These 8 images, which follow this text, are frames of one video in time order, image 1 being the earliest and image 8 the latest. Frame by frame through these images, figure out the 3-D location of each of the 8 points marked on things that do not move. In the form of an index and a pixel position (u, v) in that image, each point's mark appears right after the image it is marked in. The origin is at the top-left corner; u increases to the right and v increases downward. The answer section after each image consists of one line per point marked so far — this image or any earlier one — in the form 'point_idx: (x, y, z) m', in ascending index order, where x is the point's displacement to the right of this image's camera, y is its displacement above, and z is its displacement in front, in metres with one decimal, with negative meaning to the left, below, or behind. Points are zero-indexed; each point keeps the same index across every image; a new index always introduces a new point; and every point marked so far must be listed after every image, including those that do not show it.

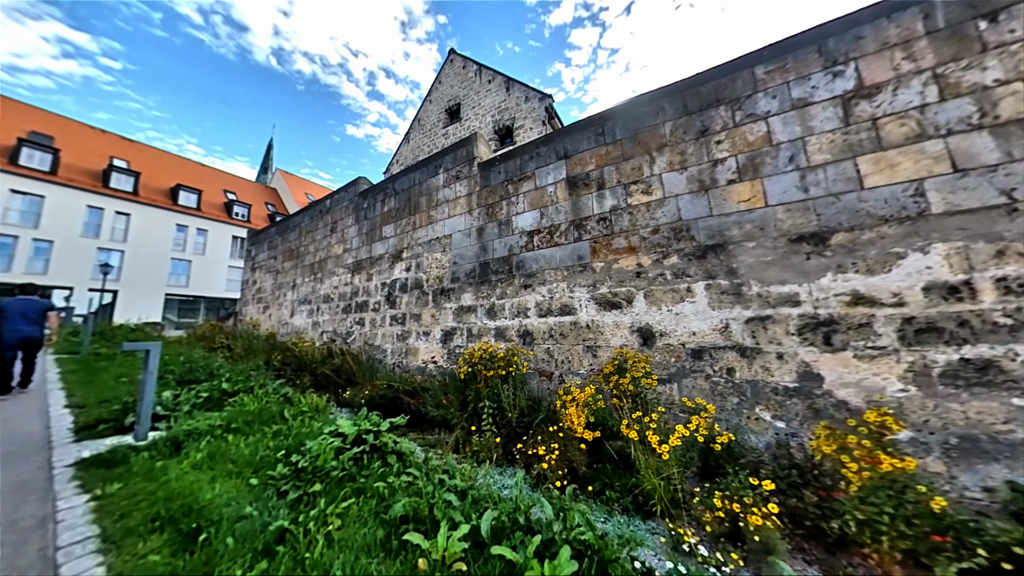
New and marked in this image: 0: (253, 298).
0: (-6.9, -0.3, +7.6) m
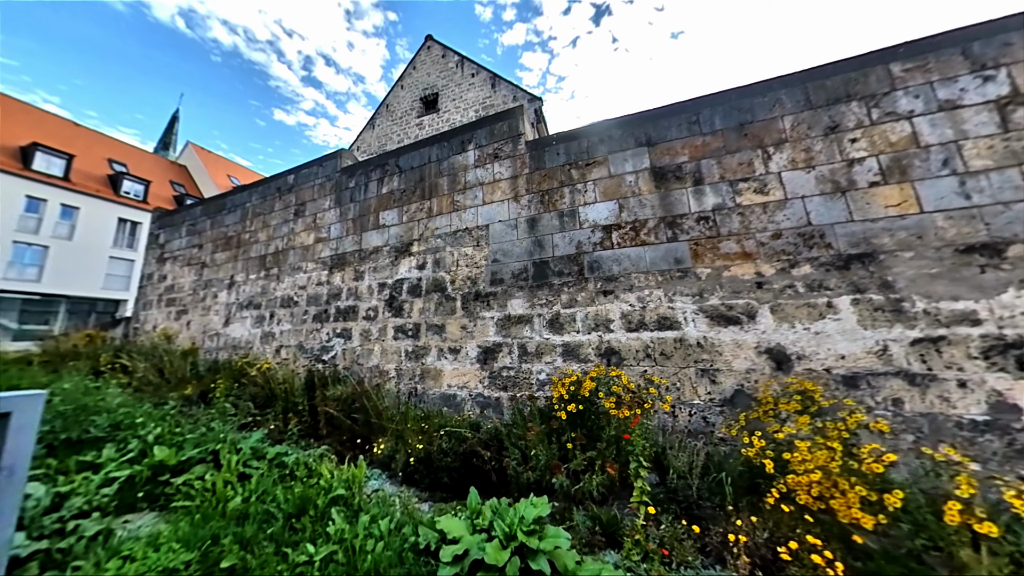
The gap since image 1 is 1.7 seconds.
0: (-6.9, -0.2, +5.6) m
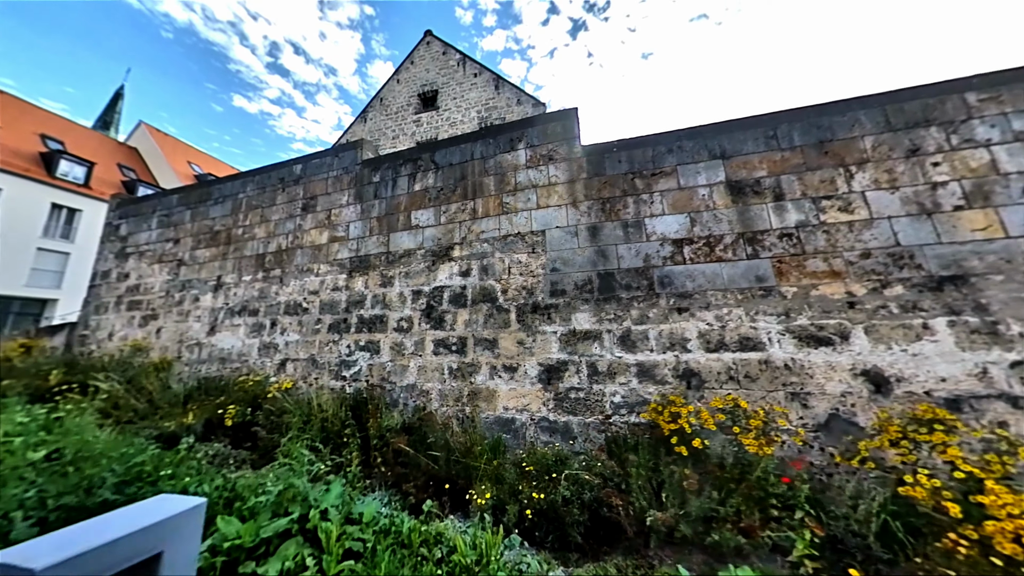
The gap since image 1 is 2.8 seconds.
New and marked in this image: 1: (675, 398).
0: (-6.5, -0.2, +4.7) m
1: (+1.4, -0.9, +2.3) m
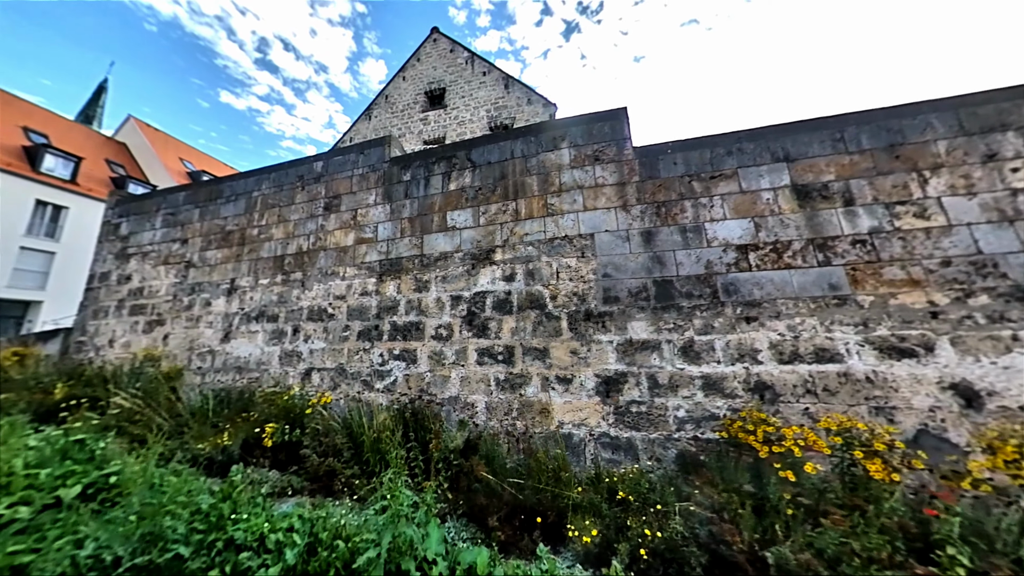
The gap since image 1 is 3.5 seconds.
0: (-6.1, -0.3, +4.4) m
1: (+1.9, -1.0, +2.2) m
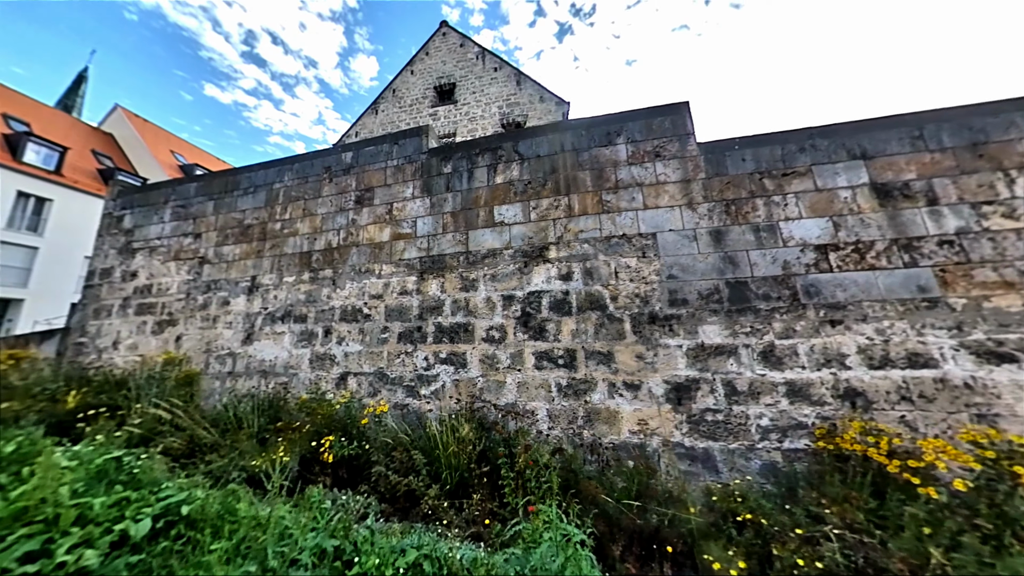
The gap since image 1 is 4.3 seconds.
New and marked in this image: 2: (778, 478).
0: (-5.5, -0.2, +4.1) m
1: (+2.4, -1.0, +2.1) m
2: (+1.9, -1.4, +2.1) m
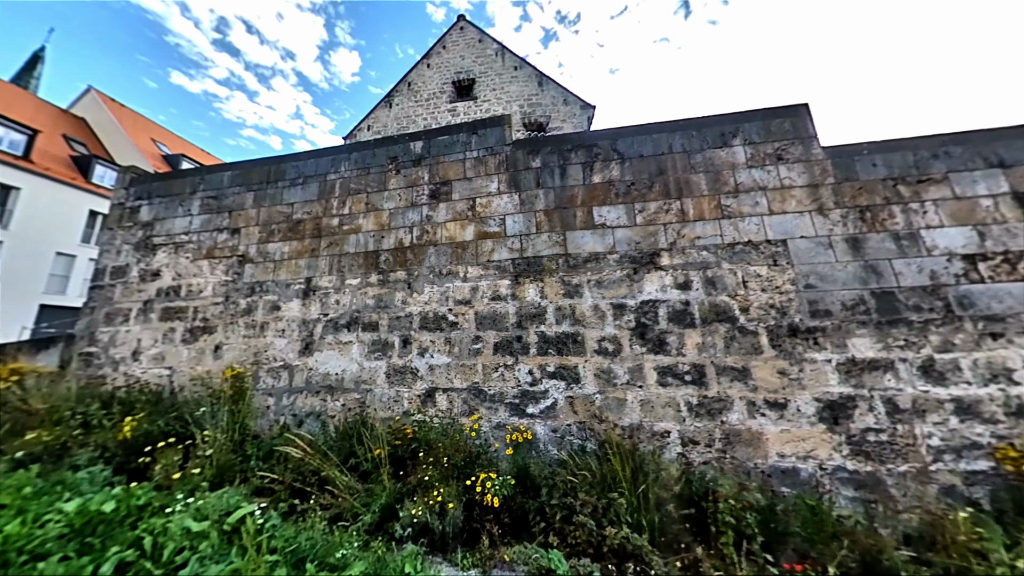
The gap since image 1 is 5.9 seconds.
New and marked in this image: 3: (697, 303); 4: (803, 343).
0: (-4.5, -0.2, +3.5) m
1: (+3.5, -1.1, +2.0) m
2: (+3.0, -1.5, +1.9) m
3: (+1.7, -0.1, +2.5) m
4: (+2.4, -0.4, +2.3) m
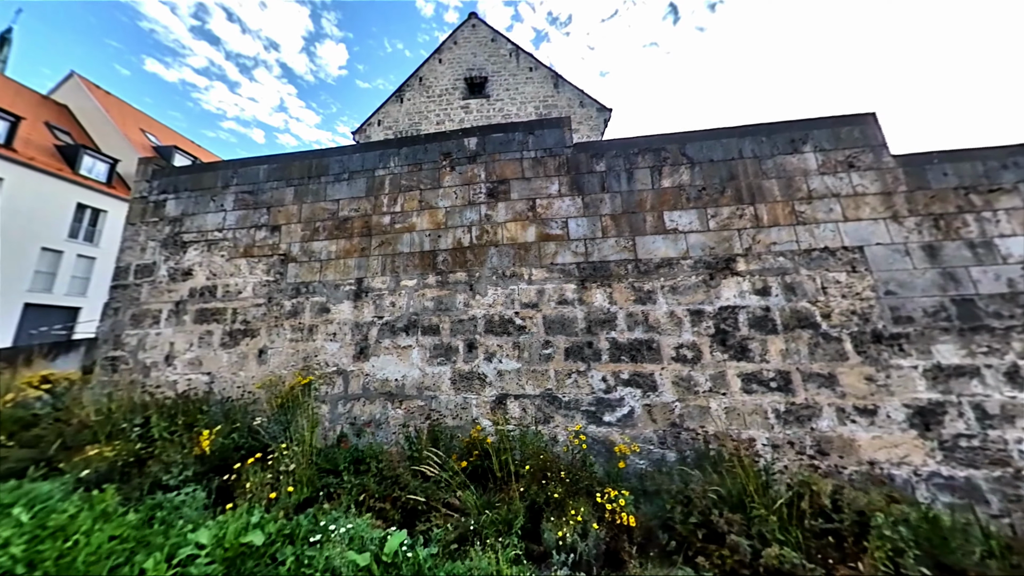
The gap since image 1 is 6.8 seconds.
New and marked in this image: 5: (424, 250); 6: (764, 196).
0: (-3.9, -0.2, +3.3) m
1: (+4.3, -1.1, +2.0) m
2: (+3.8, -1.5, +2.0) m
3: (+2.4, -0.2, +2.5) m
4: (+3.1, -0.5, +2.3) m
5: (-1.0, +0.4, +3.1) m
6: (+2.5, +0.9, +2.8) m
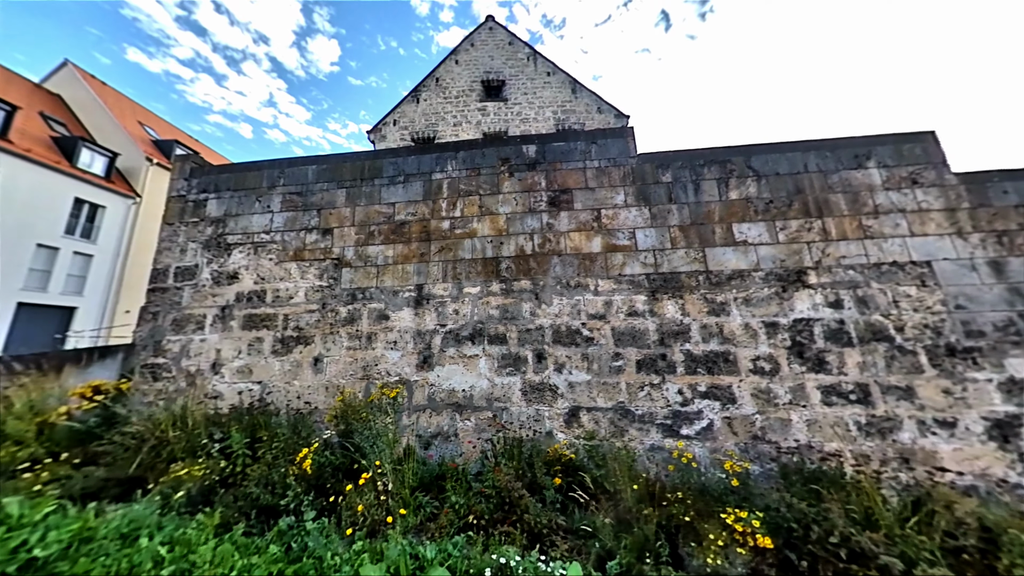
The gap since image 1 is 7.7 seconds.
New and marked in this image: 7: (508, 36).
0: (-3.2, -0.3, +3.1) m
1: (+5.0, -1.3, +2.1) m
2: (+4.5, -1.7, +2.0) m
3: (+3.1, -0.3, +2.6) m
4: (+3.8, -0.6, +2.4) m
5: (-0.3, +0.3, +3.1) m
6: (+3.2, +0.8, +2.8) m
7: (-0.1, +8.9, +10.1) m
